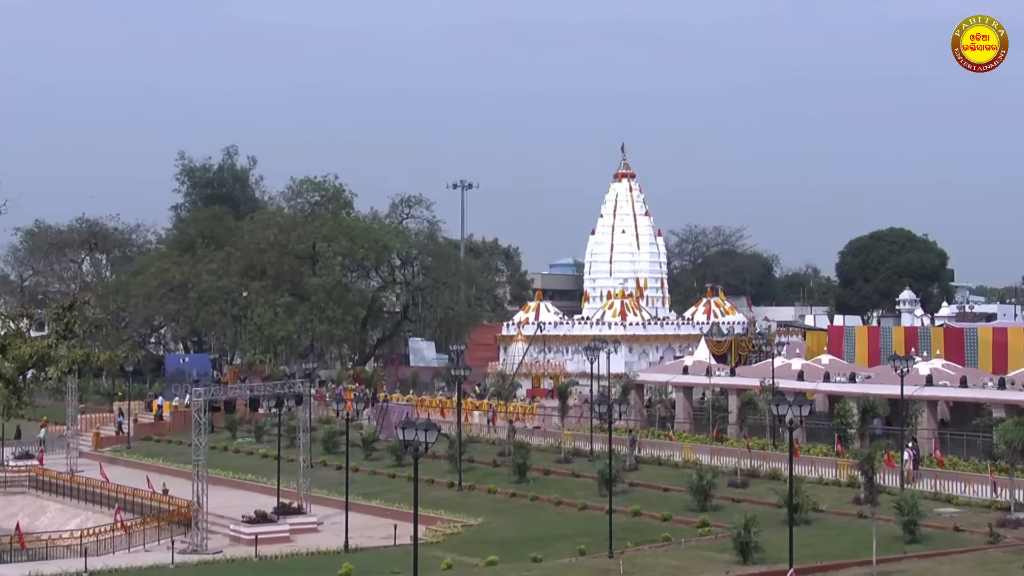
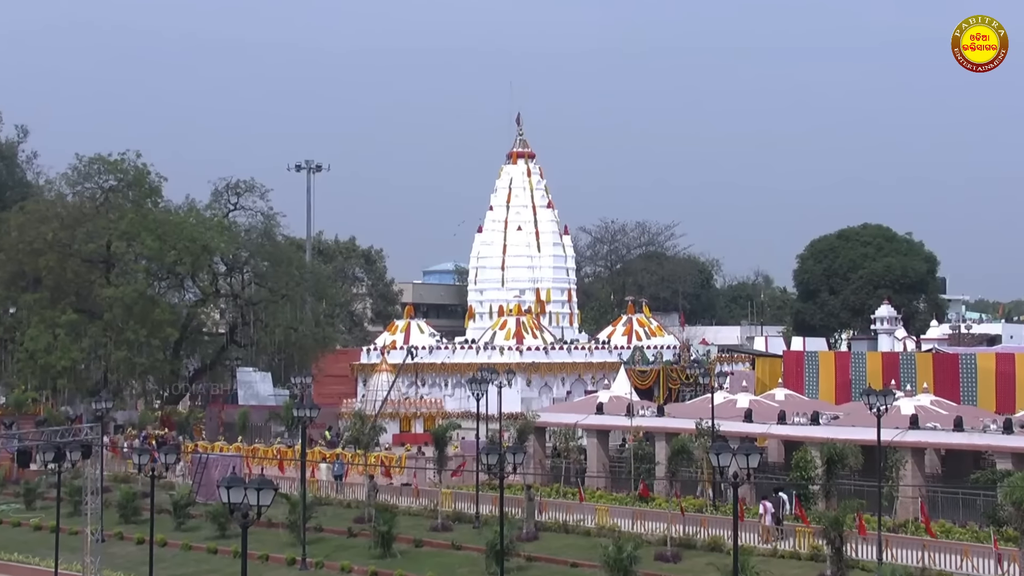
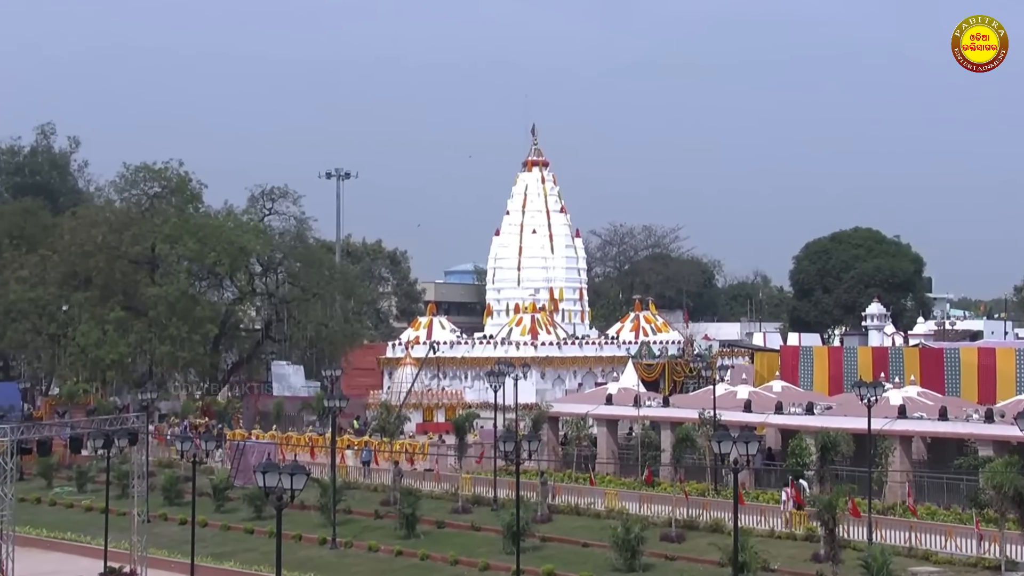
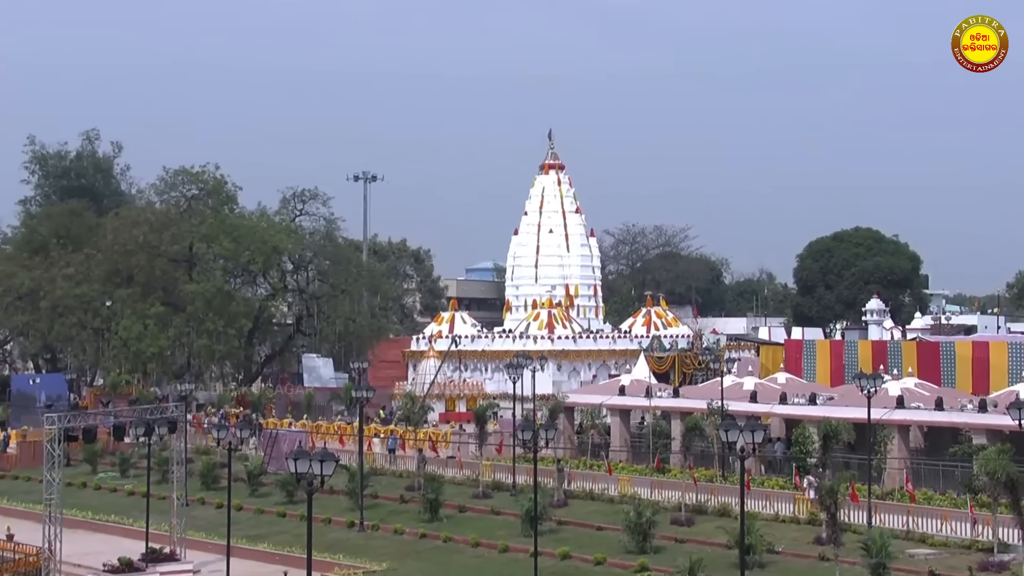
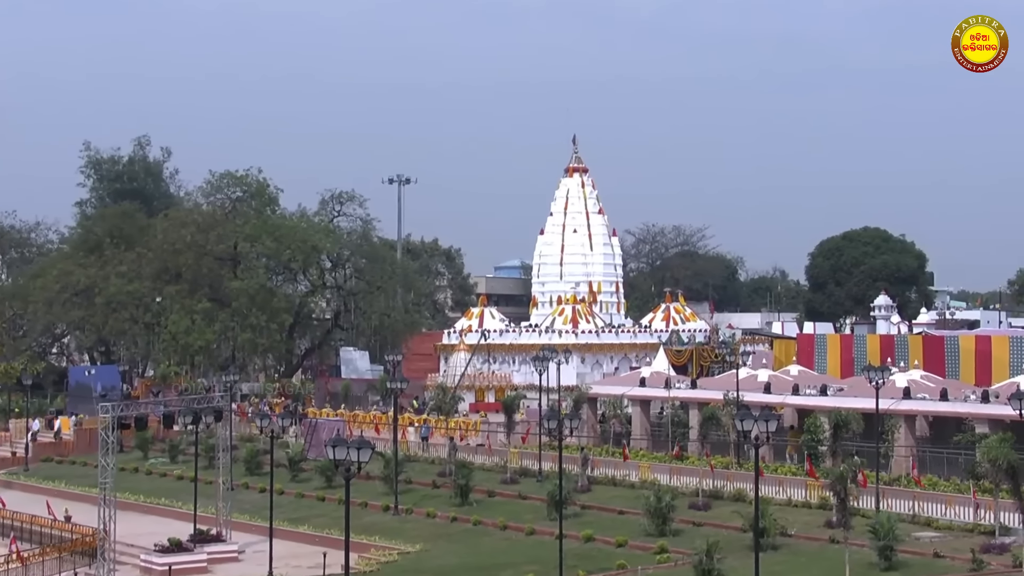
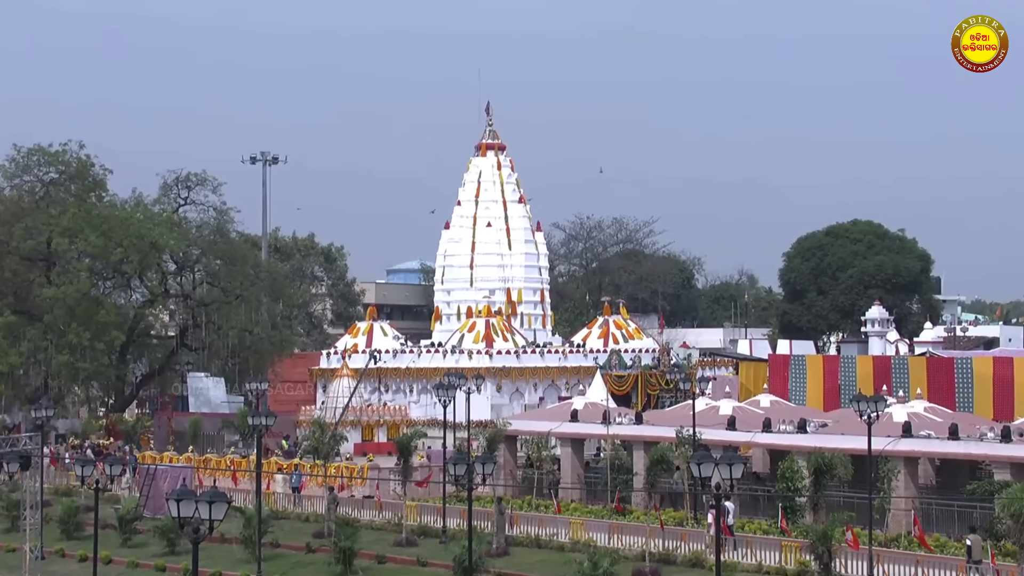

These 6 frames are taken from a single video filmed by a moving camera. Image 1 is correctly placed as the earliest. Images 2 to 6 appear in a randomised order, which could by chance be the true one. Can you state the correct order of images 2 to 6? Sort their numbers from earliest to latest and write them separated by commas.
5, 4, 3, 2, 6
